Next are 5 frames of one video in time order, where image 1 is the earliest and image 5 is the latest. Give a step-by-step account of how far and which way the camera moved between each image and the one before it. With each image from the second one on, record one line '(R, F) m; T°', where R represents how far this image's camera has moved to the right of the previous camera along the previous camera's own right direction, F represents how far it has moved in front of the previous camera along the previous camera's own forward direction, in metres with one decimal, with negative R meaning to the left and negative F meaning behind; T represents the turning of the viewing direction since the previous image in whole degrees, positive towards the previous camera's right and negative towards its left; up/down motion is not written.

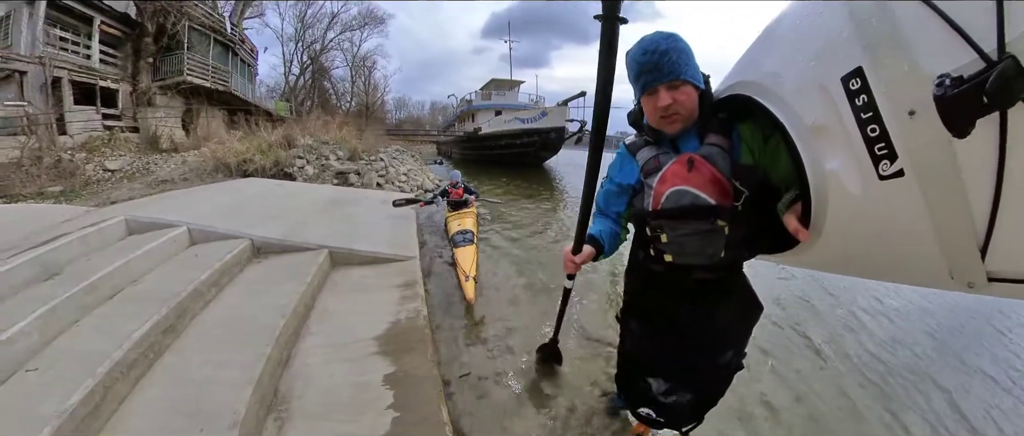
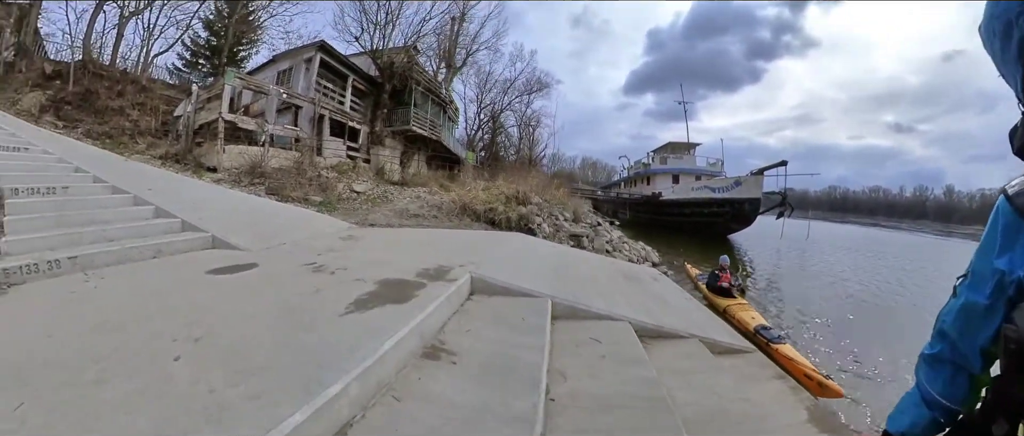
(-2.3, +1.2) m; -16°
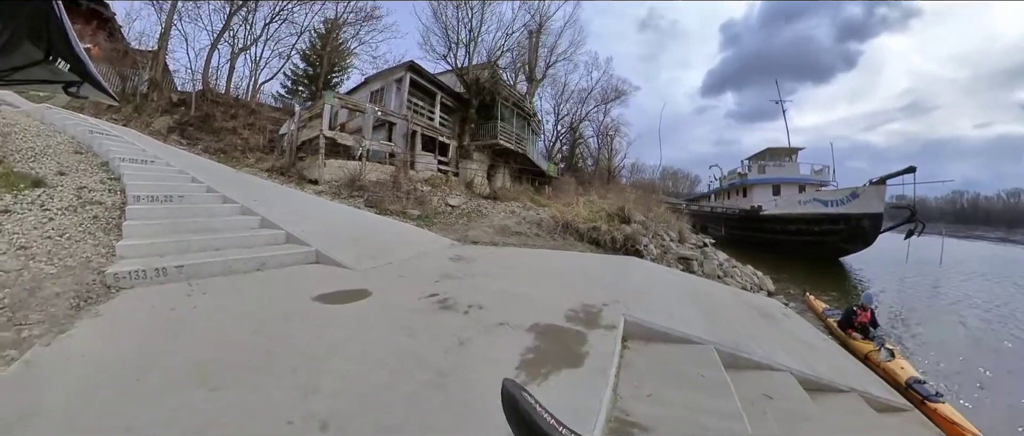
(-0.5, +0.6) m; -9°
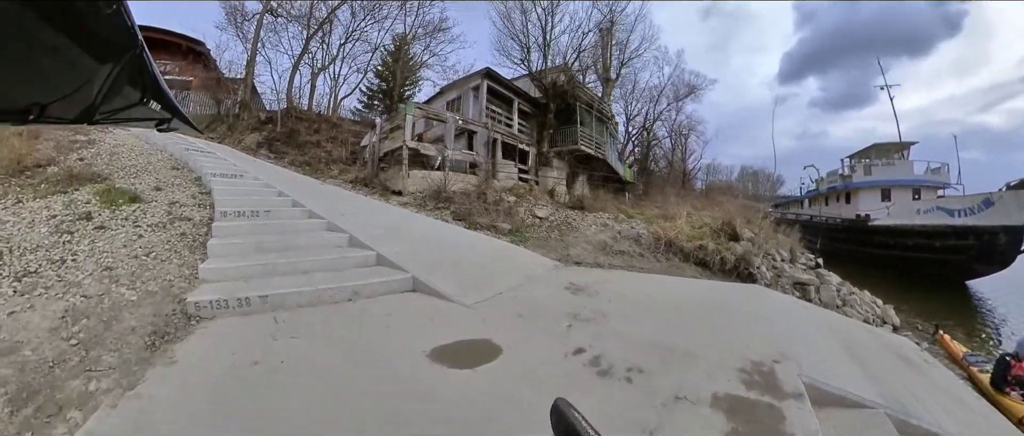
(-0.4, +0.6) m; -8°
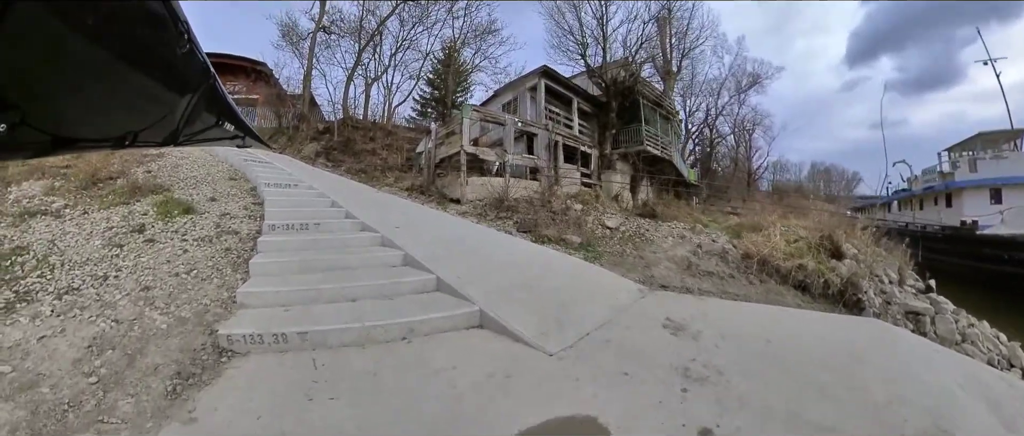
(-0.2, +0.5) m; -7°
